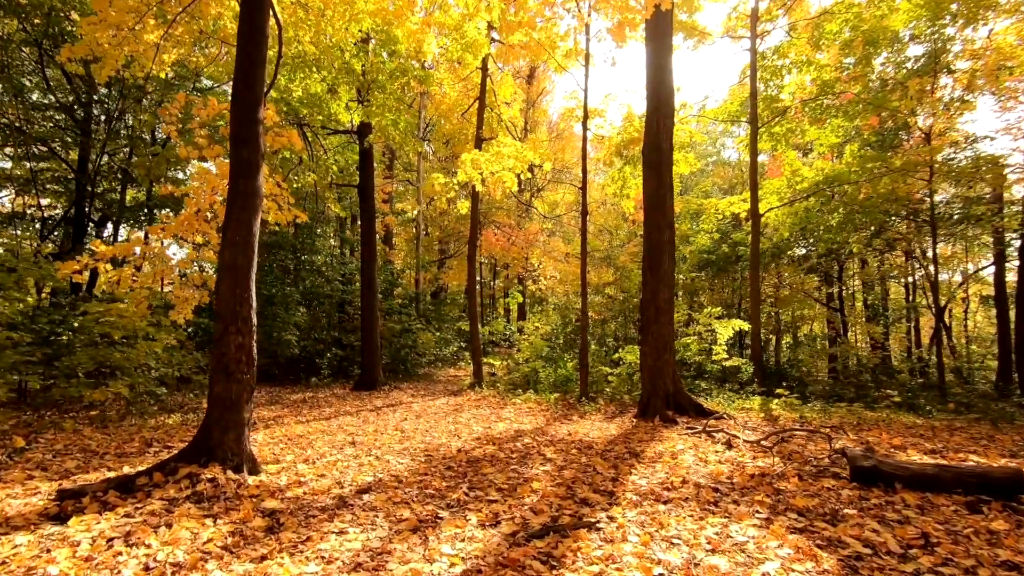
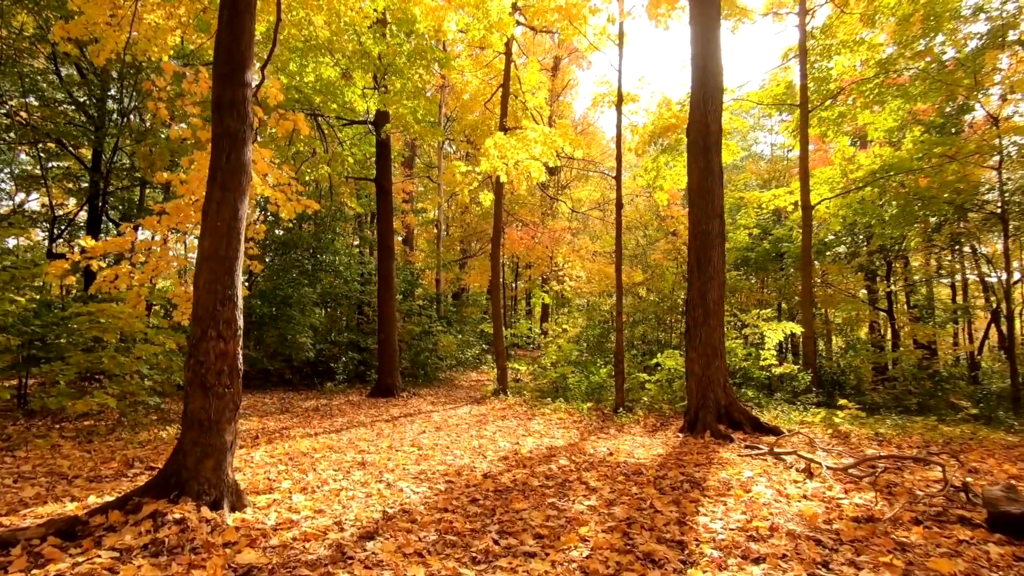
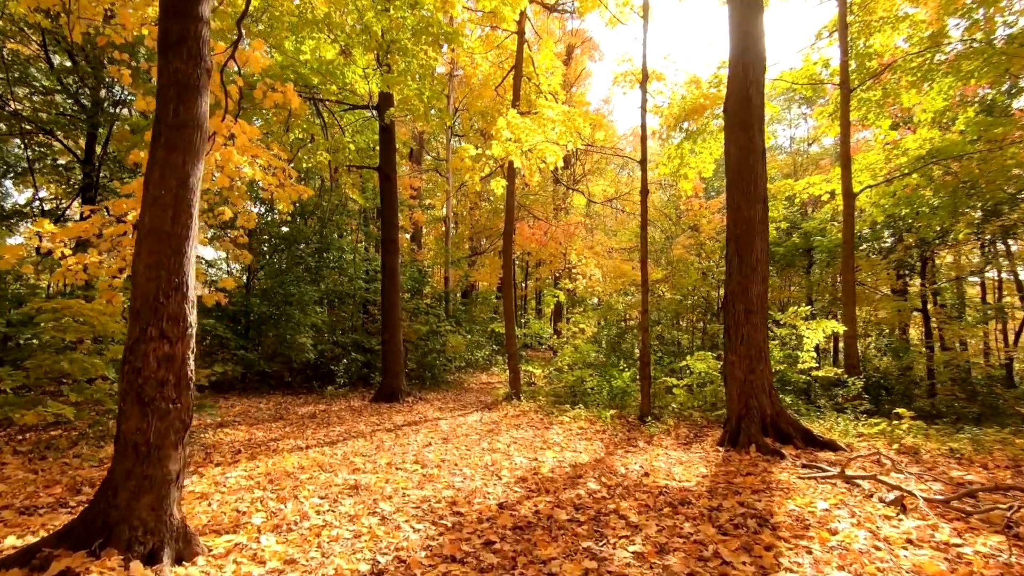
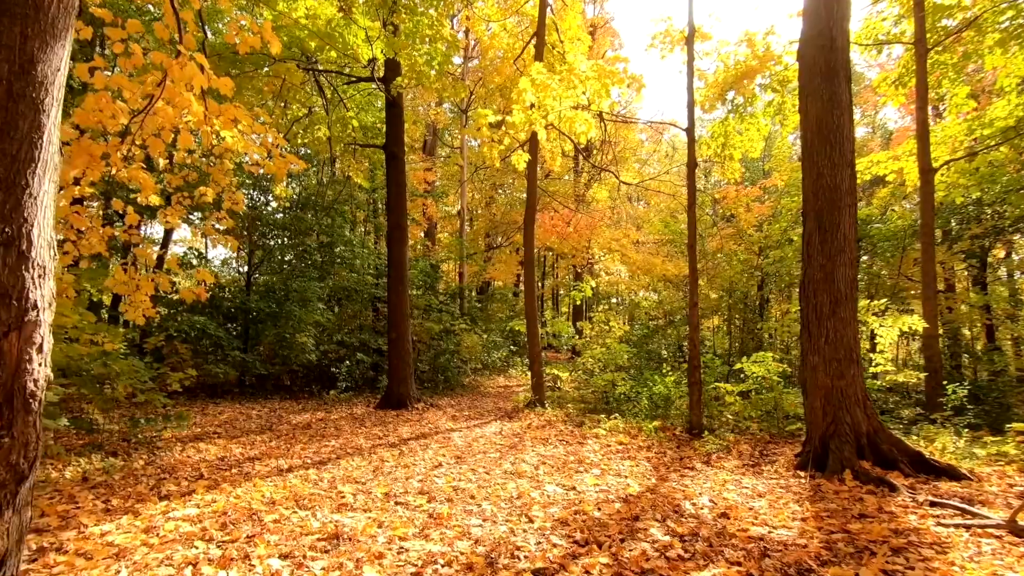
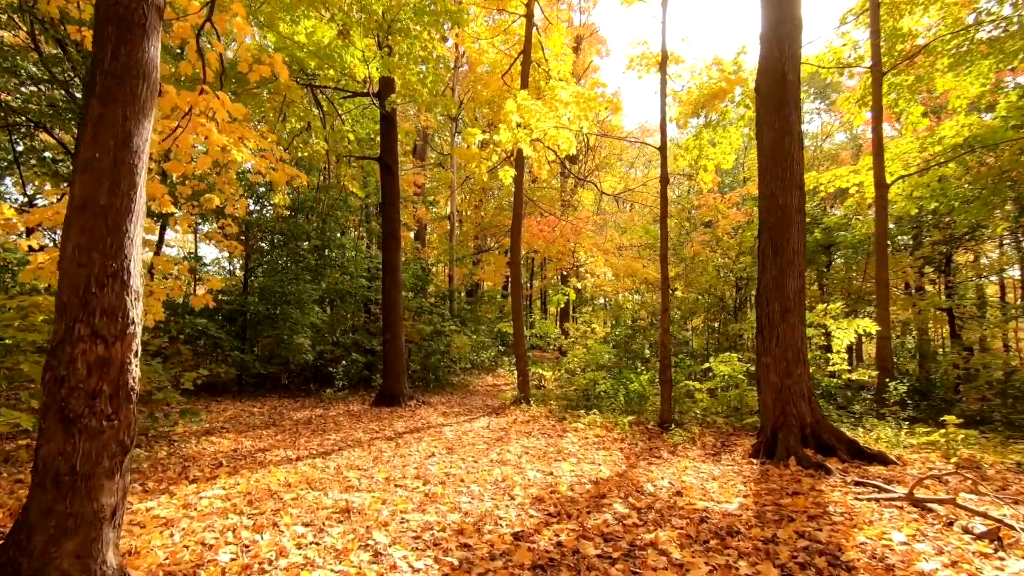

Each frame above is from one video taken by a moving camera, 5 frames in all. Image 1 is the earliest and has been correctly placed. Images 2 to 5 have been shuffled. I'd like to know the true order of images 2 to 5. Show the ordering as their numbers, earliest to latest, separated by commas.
2, 3, 5, 4
